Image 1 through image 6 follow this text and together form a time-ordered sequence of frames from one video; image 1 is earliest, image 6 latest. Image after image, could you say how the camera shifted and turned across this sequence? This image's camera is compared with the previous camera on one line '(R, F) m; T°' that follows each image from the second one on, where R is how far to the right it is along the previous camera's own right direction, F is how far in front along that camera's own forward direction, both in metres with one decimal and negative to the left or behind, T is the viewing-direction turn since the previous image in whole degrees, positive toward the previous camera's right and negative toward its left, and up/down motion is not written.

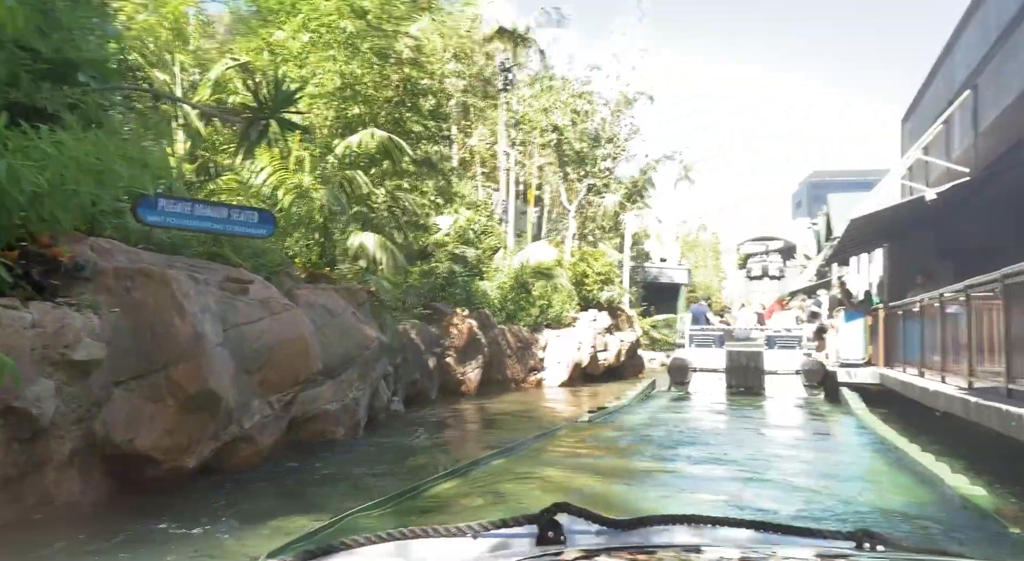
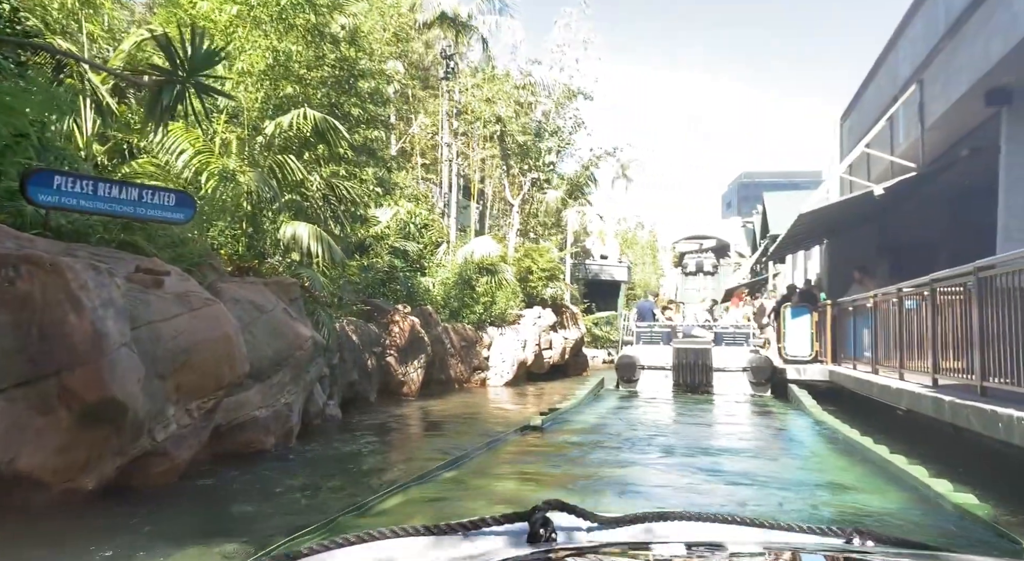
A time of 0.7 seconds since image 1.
(-0.1, +0.6) m; +5°
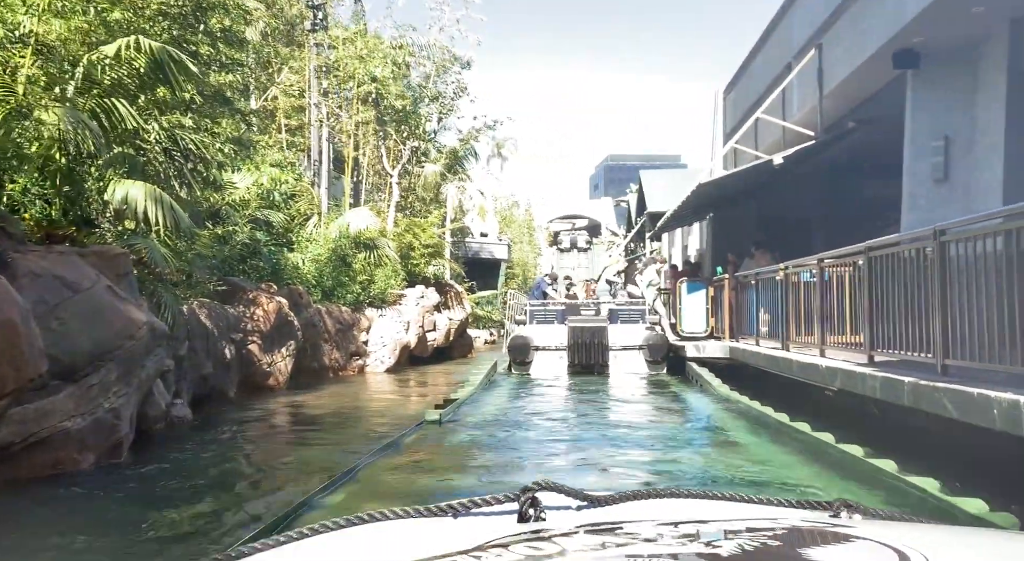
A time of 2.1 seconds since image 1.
(-0.2, +1.3) m; +9°
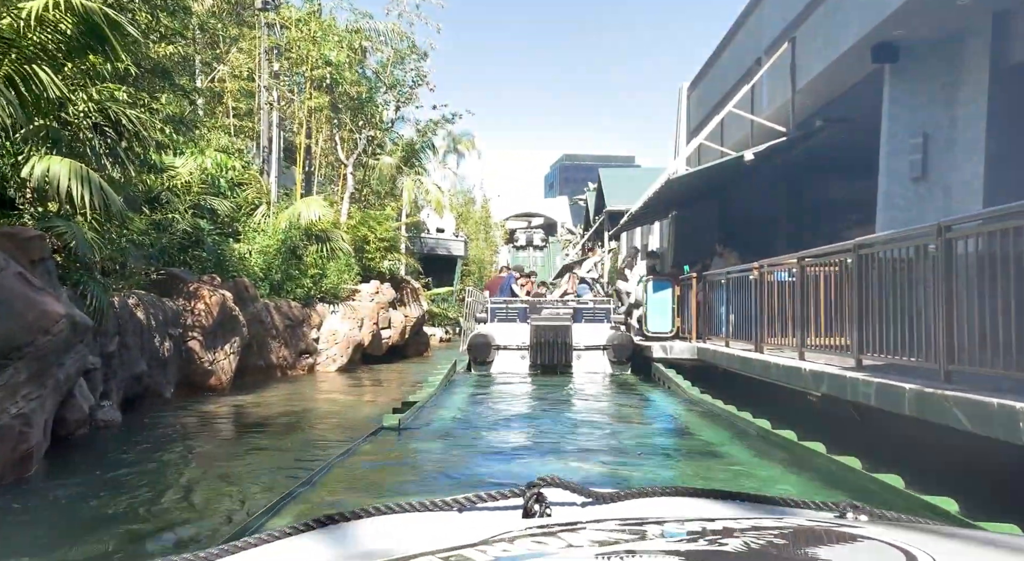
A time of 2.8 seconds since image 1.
(-0.1, +0.6) m; +3°
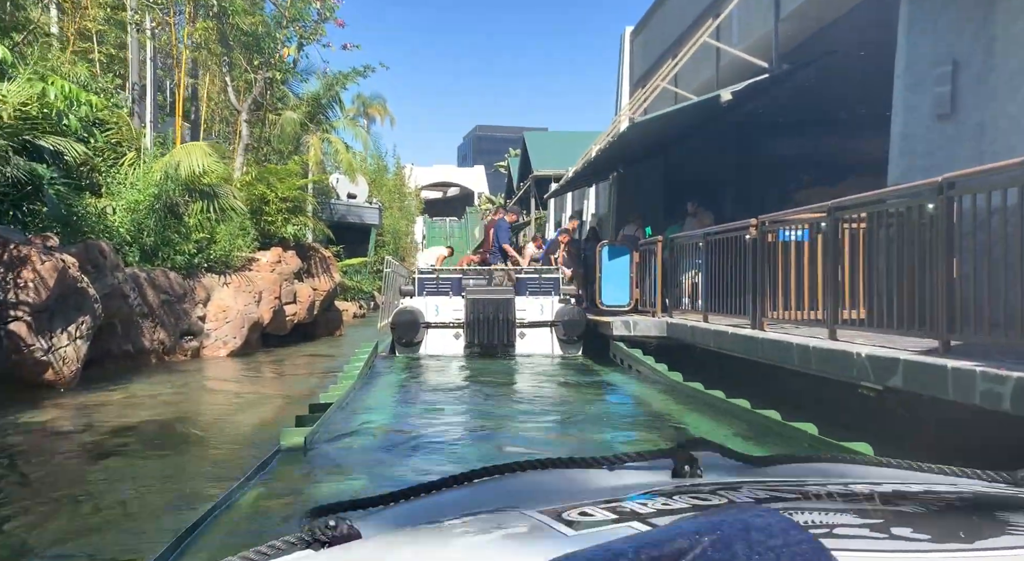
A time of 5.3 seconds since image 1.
(-0.3, +2.1) m; +6°
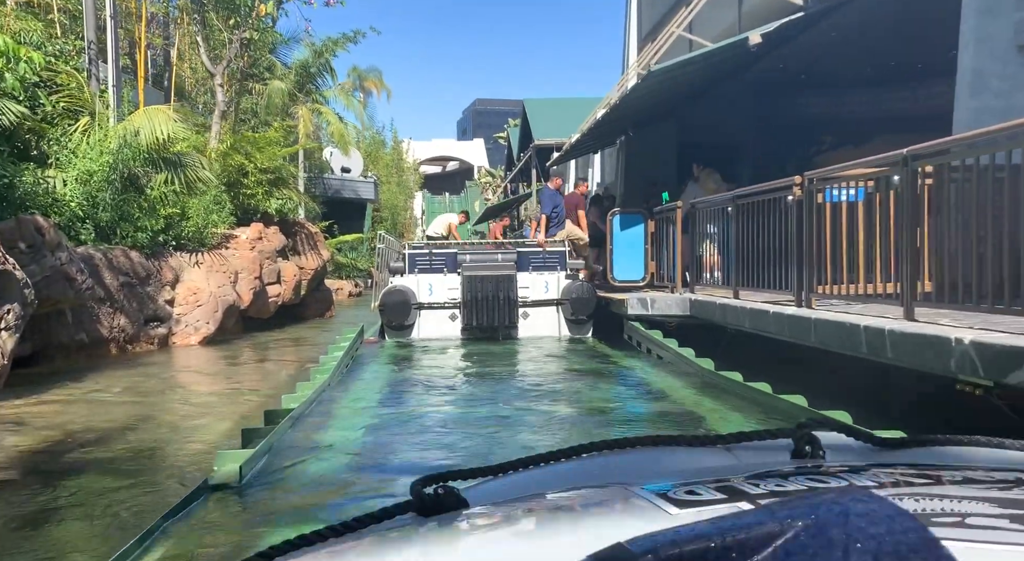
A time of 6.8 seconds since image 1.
(0.0, +1.2) m; 0°
